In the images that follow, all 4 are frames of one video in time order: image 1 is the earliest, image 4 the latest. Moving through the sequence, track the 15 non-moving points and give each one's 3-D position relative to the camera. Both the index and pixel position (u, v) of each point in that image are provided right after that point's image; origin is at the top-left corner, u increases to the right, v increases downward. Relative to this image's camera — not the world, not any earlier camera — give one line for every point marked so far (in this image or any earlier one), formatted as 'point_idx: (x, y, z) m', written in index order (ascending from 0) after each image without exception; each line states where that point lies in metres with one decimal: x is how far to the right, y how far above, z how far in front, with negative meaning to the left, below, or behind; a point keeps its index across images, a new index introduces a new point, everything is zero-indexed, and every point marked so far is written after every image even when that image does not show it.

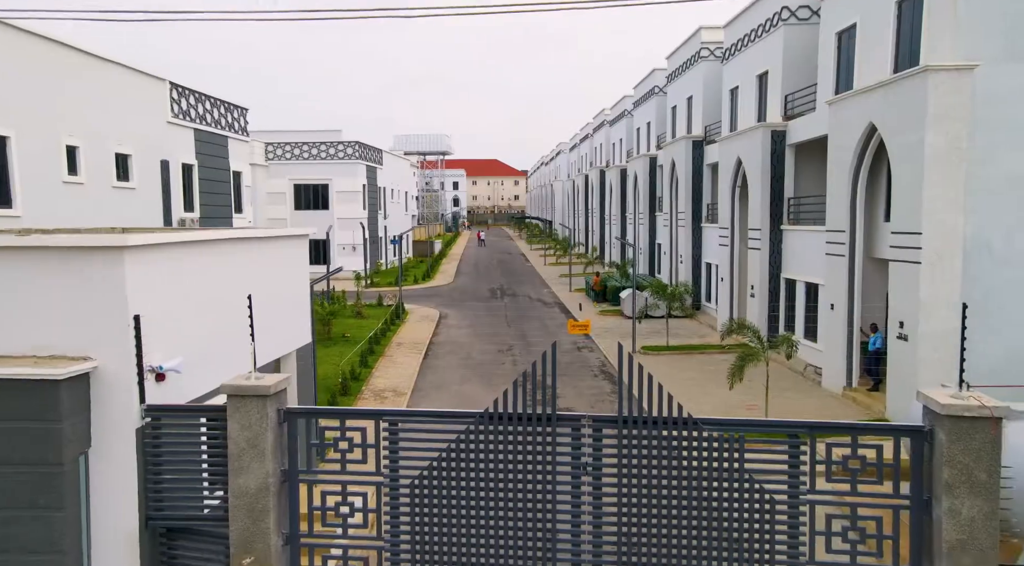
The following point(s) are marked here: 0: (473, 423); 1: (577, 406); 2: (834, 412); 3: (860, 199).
0: (-0.3, -1.2, +6.6) m
1: (+1.3, -2.5, +16.5) m
2: (+5.9, -2.4, +14.7) m
3: (+6.7, +1.6, +15.3) m
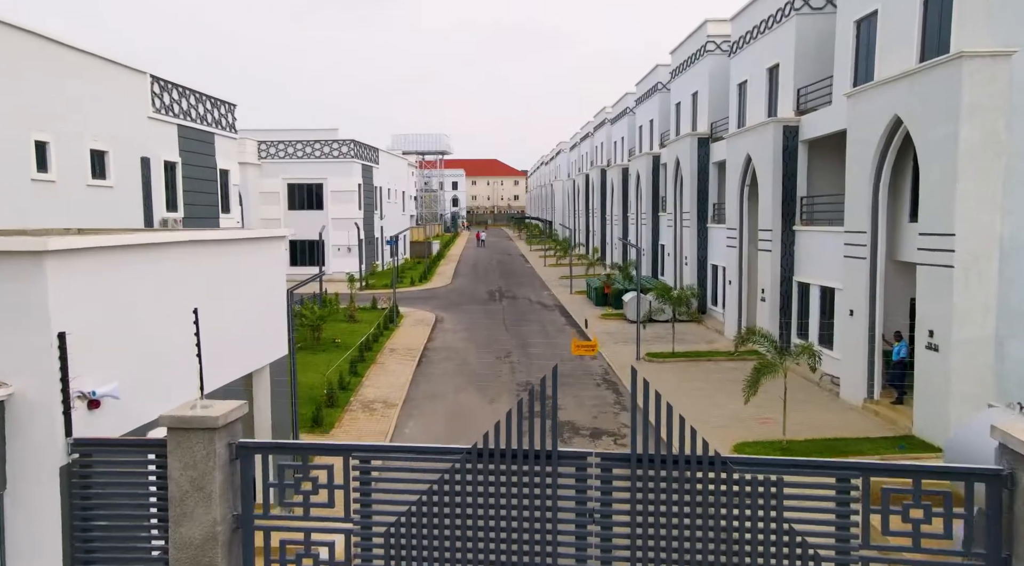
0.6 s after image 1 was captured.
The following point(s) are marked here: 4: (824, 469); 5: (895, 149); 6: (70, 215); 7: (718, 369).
0: (-0.4, -1.2, +5.6) m
1: (+1.3, -2.6, +15.5) m
2: (+5.9, -2.5, +13.6) m
3: (+6.6, +1.5, +14.3) m
4: (+2.0, -1.2, +5.2) m
5: (+6.7, +2.3, +13.9) m
6: (-8.7, +1.3, +15.7) m
7: (+4.9, -2.0, +18.9) m
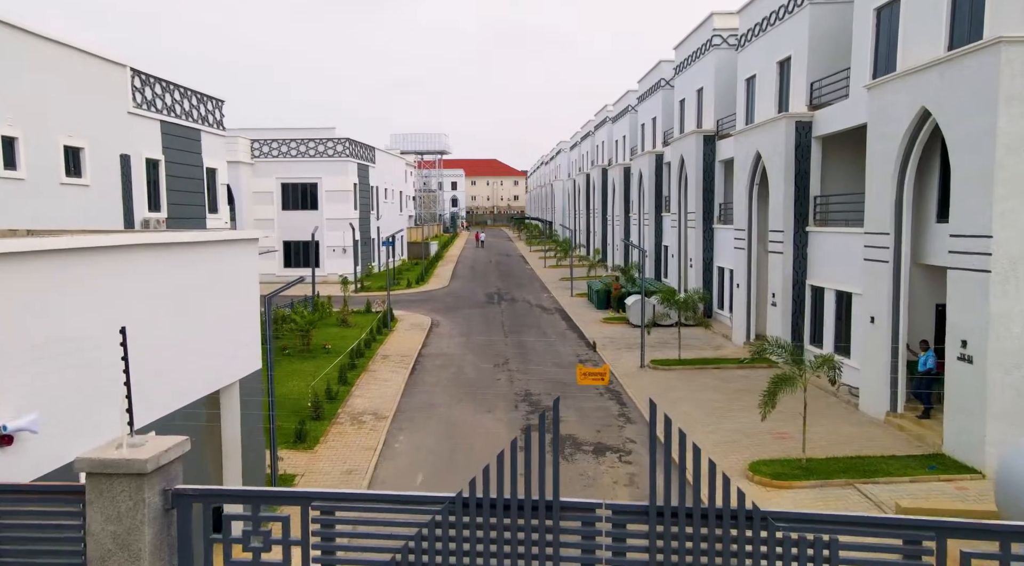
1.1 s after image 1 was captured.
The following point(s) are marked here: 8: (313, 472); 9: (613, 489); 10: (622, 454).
0: (-0.4, -1.3, +4.6) m
1: (+1.3, -2.7, +14.5) m
2: (+5.8, -2.5, +12.7) m
3: (+6.6, +1.4, +13.3) m
4: (+2.0, -1.3, +4.2) m
5: (+6.6, +2.3, +12.9) m
6: (-8.7, +1.3, +14.7) m
7: (+4.9, -2.1, +18.0) m
8: (-3.1, -2.9, +12.4) m
9: (+1.5, -3.1, +11.9) m
10: (+1.8, -2.9, +13.4) m
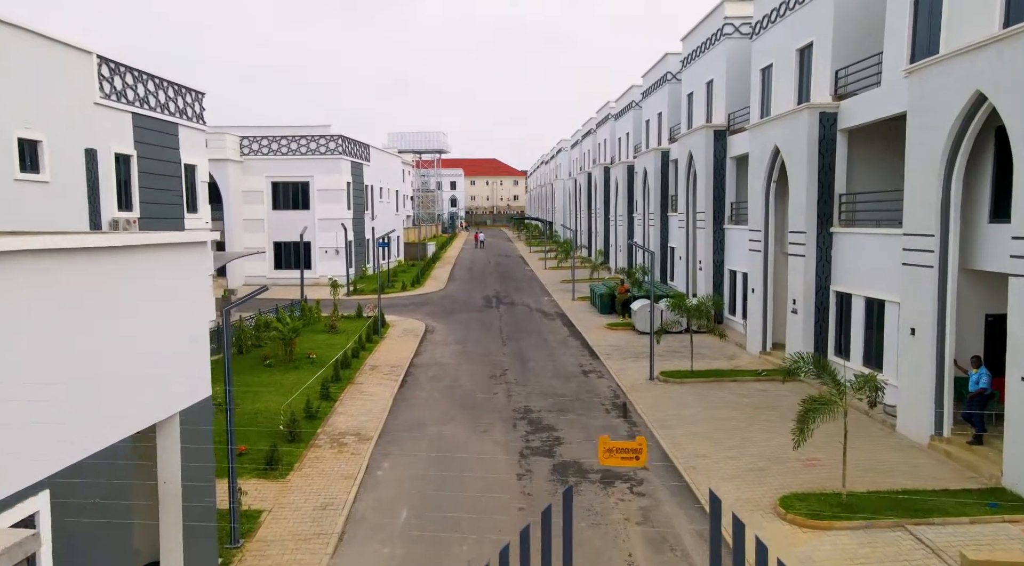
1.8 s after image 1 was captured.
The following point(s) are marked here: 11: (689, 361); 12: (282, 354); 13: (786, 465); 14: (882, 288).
0: (-0.5, -1.4, +3.1) m
1: (+1.2, -2.8, +13.0) m
2: (+5.8, -2.7, +11.1) m
3: (+6.5, +1.3, +11.8) m
4: (+1.9, -1.4, +2.7) m
5: (+6.6, +2.1, +11.4) m
6: (-8.8, +1.1, +13.2) m
7: (+4.8, -2.2, +16.5) m
8: (-3.1, -3.1, +10.9) m
9: (+1.5, -3.2, +10.4) m
10: (+1.8, -3.0, +11.9) m
11: (+4.3, -1.9, +19.5) m
12: (-5.6, -1.7, +19.7) m
13: (+4.1, -2.7, +11.9) m
14: (+6.8, -0.1, +14.6) m
